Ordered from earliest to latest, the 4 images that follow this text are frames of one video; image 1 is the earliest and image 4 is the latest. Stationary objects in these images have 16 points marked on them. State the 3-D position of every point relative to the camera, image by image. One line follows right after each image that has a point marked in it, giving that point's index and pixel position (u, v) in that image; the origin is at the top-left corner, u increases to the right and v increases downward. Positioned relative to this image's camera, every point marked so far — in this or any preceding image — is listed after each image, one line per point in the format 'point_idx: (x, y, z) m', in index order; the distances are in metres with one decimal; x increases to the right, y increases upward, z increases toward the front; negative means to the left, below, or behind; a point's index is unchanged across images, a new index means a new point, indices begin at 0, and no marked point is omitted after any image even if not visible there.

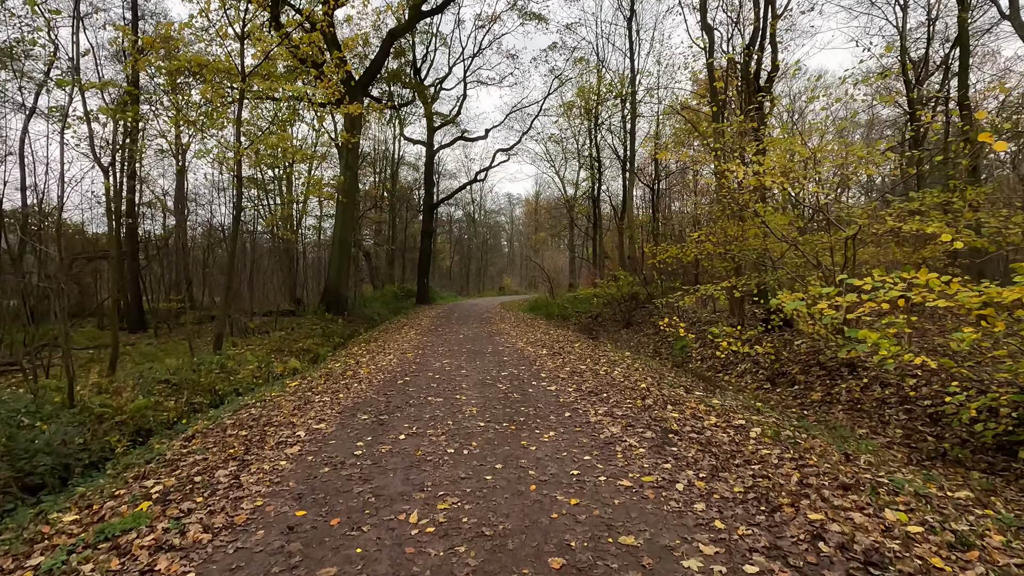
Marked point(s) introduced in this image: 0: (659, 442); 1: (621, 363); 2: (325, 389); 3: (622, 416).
0: (+1.2, -1.3, +4.5) m
1: (+1.9, -1.3, +9.2) m
2: (-2.5, -1.3, +7.1) m
3: (+1.1, -1.3, +5.2) m
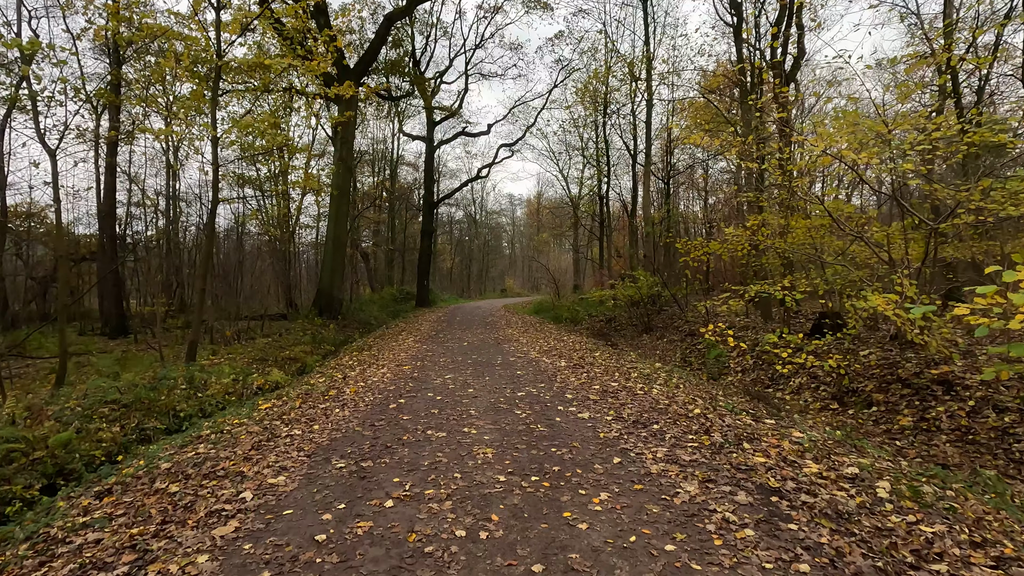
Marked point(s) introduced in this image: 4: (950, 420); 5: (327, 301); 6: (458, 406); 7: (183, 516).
0: (+1.4, -1.3, +3.1) m
1: (+2.1, -1.3, +7.8) m
2: (-2.3, -1.4, +5.7) m
3: (+1.3, -1.3, +3.8) m
4: (+4.7, -1.4, +5.7) m
5: (-6.7, -0.5, +19.1) m
6: (-0.6, -1.3, +5.7) m
7: (-2.0, -1.4, +3.2) m
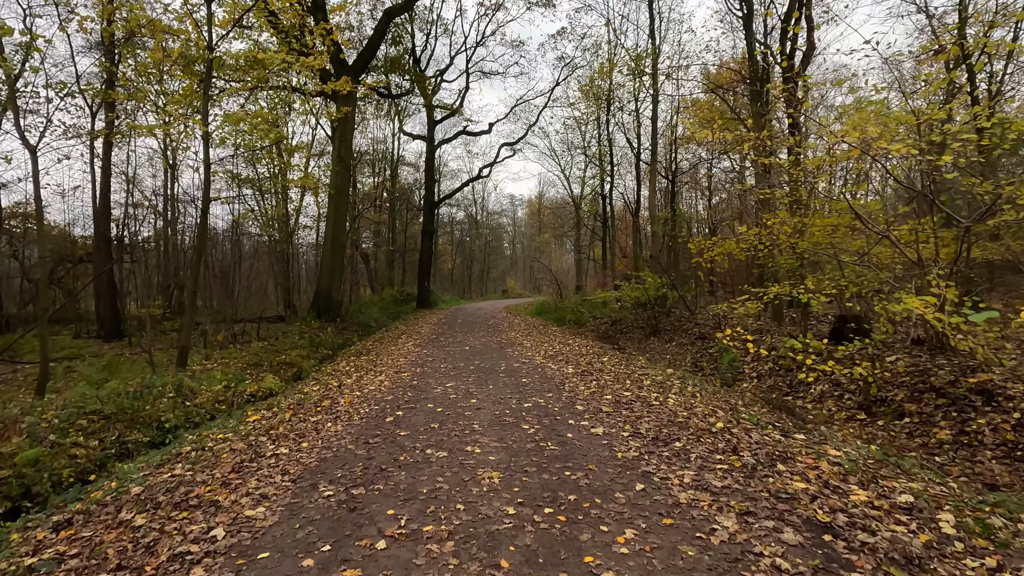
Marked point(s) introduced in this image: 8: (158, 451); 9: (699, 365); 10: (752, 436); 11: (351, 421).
0: (+1.5, -1.3, +2.6) m
1: (+2.2, -1.4, +7.4) m
2: (-2.2, -1.4, +5.3) m
3: (+1.4, -1.3, +3.4) m
4: (+4.8, -1.4, +5.3) m
5: (-6.6, -0.5, +18.7) m
6: (-0.5, -1.3, +5.3) m
7: (-1.9, -1.4, +2.8) m
8: (-3.8, -1.7, +5.7) m
9: (+3.6, -1.5, +10.3) m
10: (+2.1, -1.3, +4.7) m
11: (-1.6, -1.4, +5.4) m
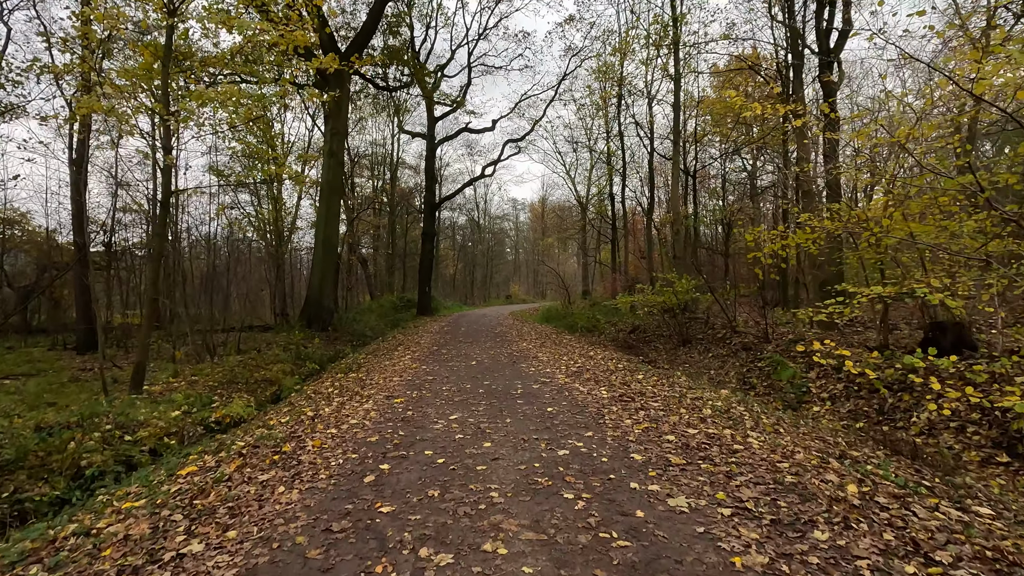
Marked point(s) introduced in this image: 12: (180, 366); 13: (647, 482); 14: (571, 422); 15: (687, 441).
0: (+1.7, -1.3, +1.0) m
1: (+2.4, -1.4, +5.7) m
2: (-2.0, -1.4, +3.6) m
3: (+1.6, -1.3, +1.7) m
4: (+5.0, -1.4, +3.6) m
5: (-6.3, -0.7, +17.1) m
6: (-0.3, -1.3, +3.7) m
7: (-1.7, -1.4, +1.2) m
8: (-3.6, -1.8, +4.1) m
9: (+3.9, -1.5, +8.6) m
10: (+2.4, -1.3, +3.1) m
11: (-1.4, -1.4, +3.7) m
12: (-7.5, -1.7, +11.8) m
13: (+0.9, -1.3, +3.6) m
14: (+0.6, -1.3, +5.1) m
15: (+1.5, -1.3, +4.5) m
